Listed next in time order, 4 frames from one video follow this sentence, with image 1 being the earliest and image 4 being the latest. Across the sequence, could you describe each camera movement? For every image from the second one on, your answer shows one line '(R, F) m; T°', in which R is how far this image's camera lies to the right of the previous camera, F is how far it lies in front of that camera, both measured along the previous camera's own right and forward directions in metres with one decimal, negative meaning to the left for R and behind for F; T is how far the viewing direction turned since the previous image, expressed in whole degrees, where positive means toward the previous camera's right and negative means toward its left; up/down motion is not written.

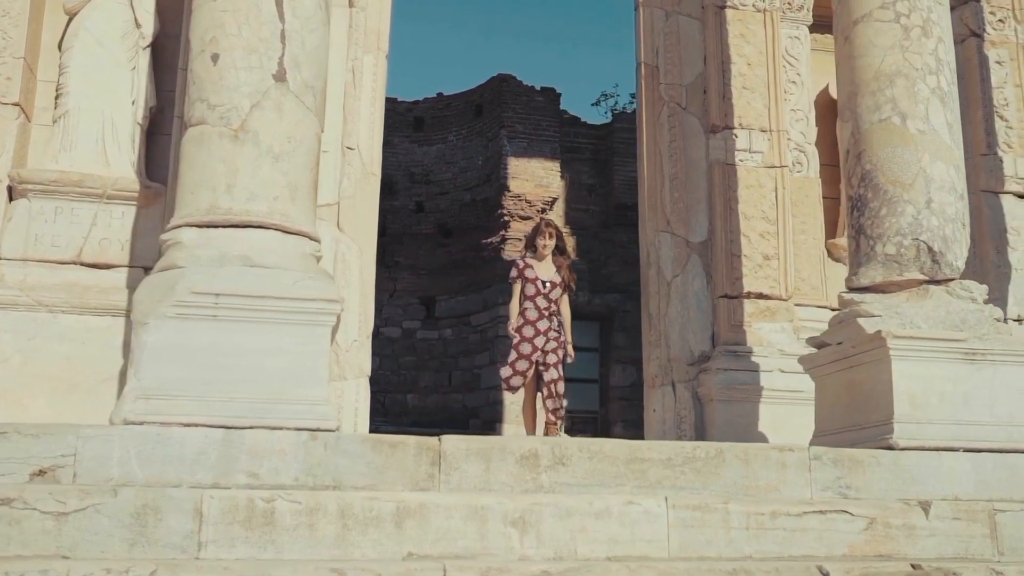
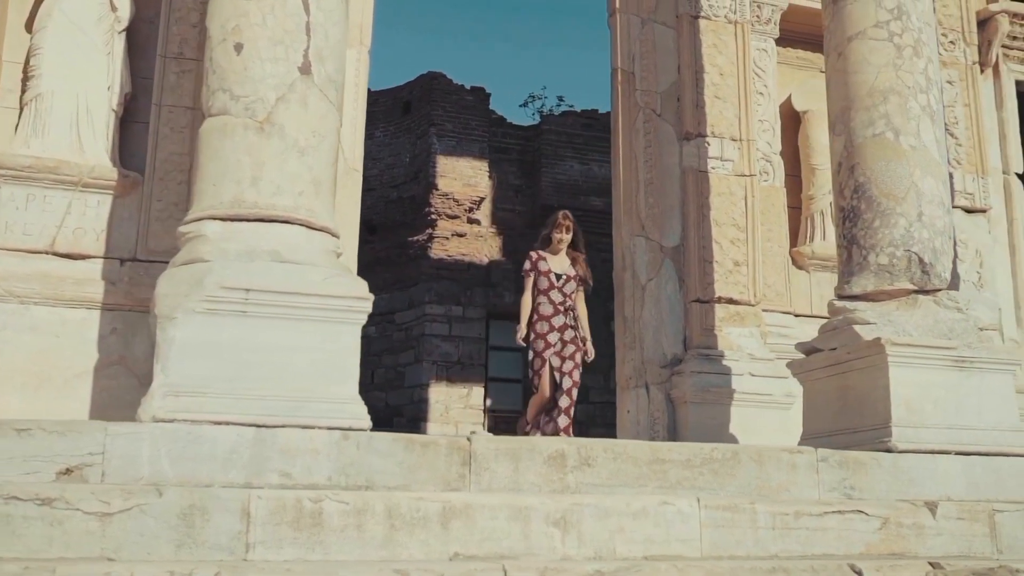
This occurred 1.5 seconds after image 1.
(-0.6, 0.0) m; +6°
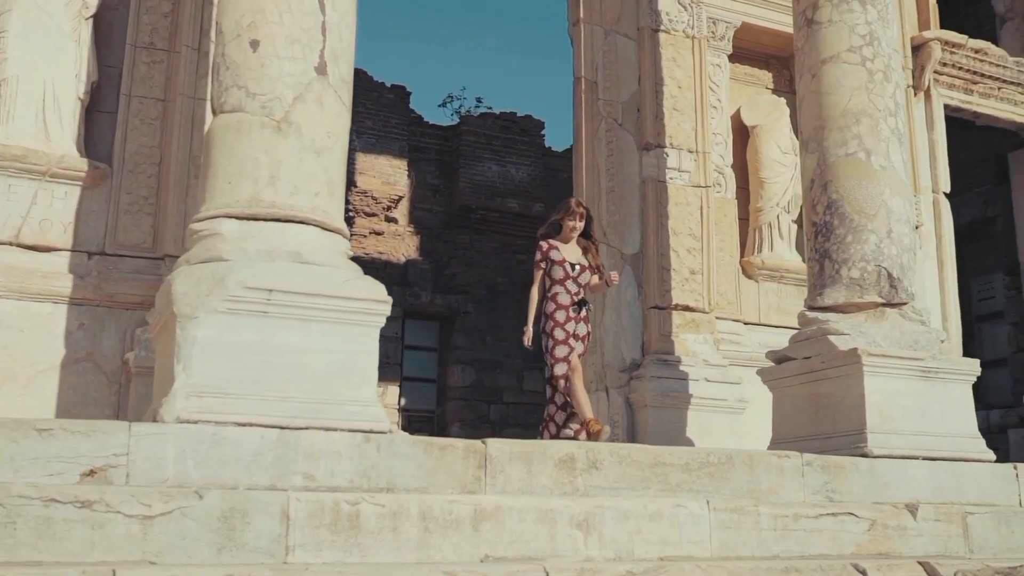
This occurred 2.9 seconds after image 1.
(-0.6, 0.0) m; +6°
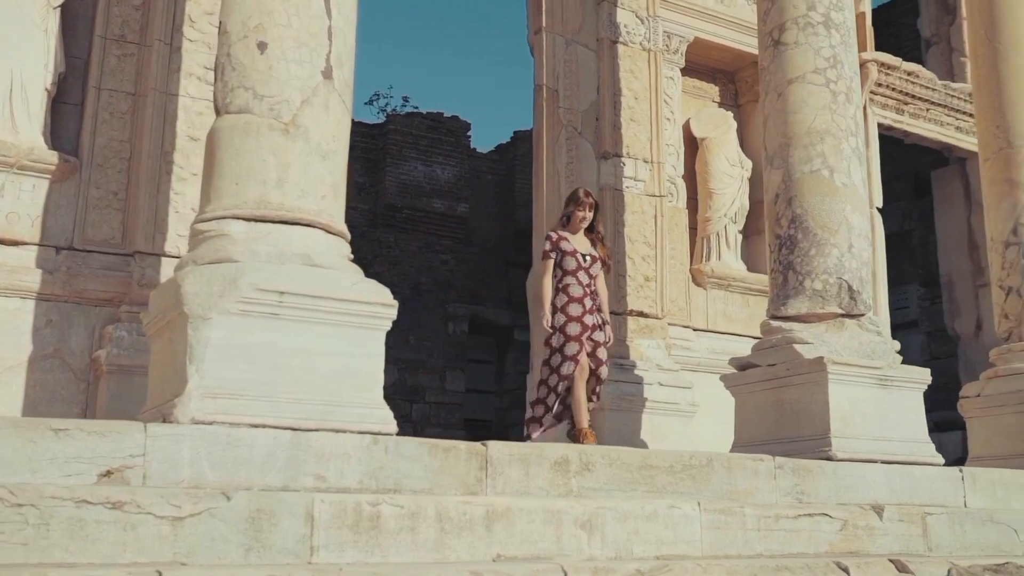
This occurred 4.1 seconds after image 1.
(-0.4, -0.1) m; +5°
